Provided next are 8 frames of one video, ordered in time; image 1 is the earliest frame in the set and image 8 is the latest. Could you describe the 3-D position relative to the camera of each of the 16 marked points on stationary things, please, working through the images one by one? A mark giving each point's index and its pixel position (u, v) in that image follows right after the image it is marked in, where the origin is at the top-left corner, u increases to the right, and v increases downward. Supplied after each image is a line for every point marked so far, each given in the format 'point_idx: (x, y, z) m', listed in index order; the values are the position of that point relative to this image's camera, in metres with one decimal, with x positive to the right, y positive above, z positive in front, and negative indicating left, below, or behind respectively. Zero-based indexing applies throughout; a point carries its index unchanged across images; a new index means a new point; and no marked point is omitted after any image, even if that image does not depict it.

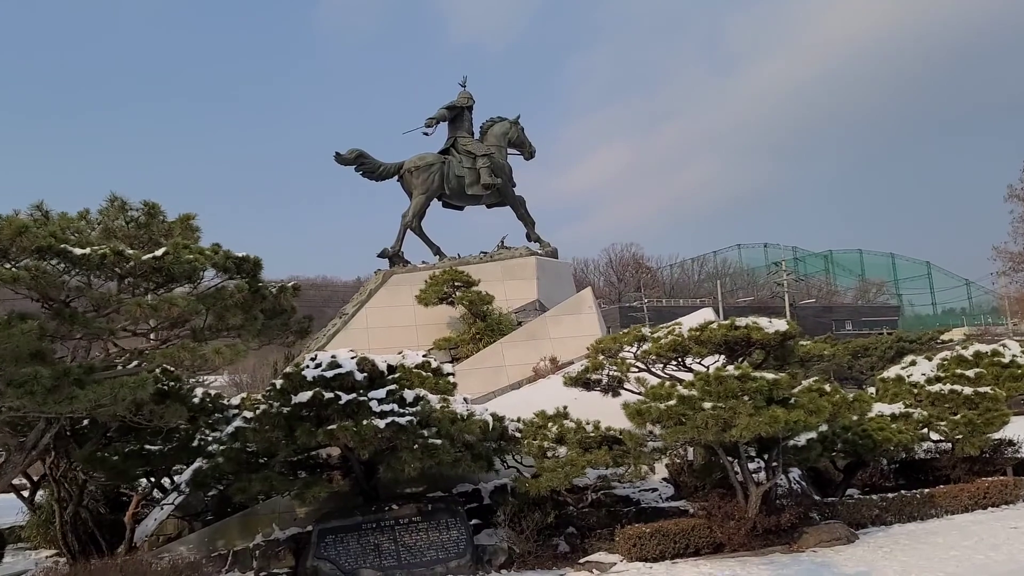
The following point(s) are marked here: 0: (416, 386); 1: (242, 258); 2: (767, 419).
0: (-0.9, -0.9, +7.6) m
1: (-1.7, +0.2, +5.4) m
2: (+2.0, -1.0, +6.6) m
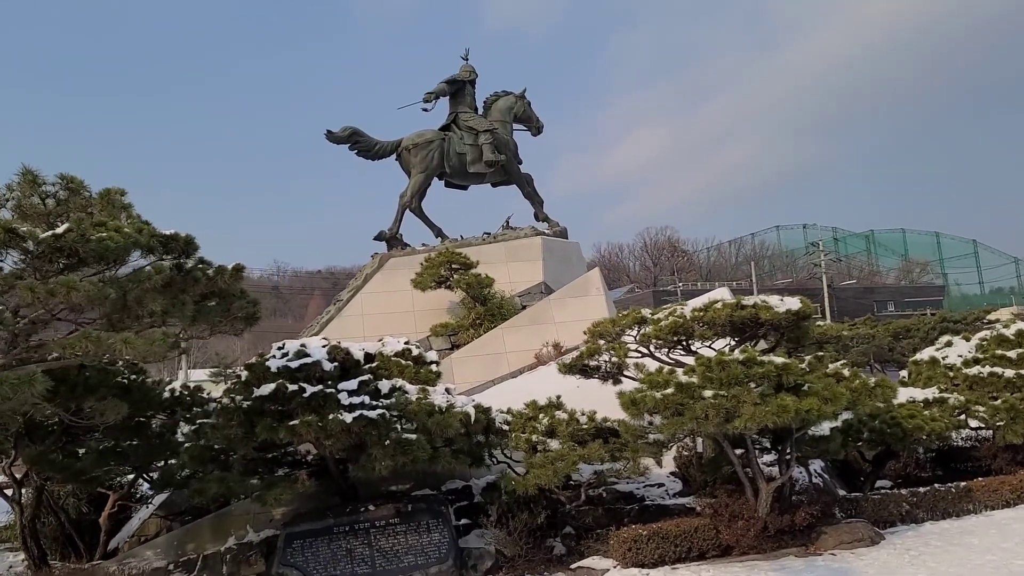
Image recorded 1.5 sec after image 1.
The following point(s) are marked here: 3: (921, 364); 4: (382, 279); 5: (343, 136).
0: (-1.0, -0.8, +7.0) m
1: (-2.0, +0.3, +4.8) m
2: (+1.8, -0.8, +5.9) m
3: (+4.9, -0.9, +10.0) m
4: (-1.7, +0.1, +11.0) m
5: (-2.3, +2.1, +11.3) m
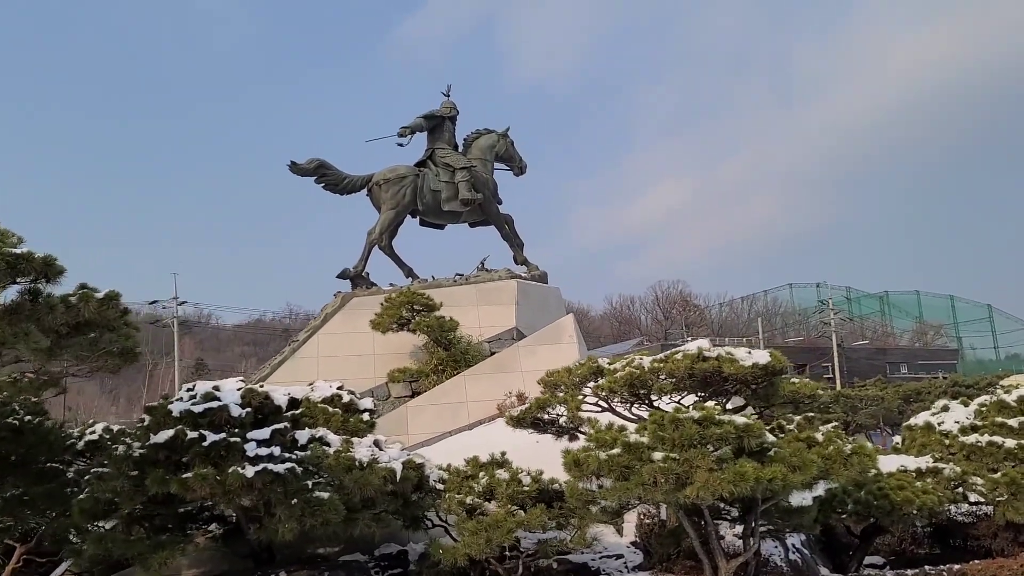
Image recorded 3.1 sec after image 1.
0: (-1.5, -1.0, +6.3) m
1: (-2.4, +0.2, +4.2) m
2: (+1.3, -1.2, +5.1) m
3: (+4.4, -1.6, +9.2) m
4: (-2.1, -0.4, +10.4) m
5: (-2.6, +1.6, +10.8) m
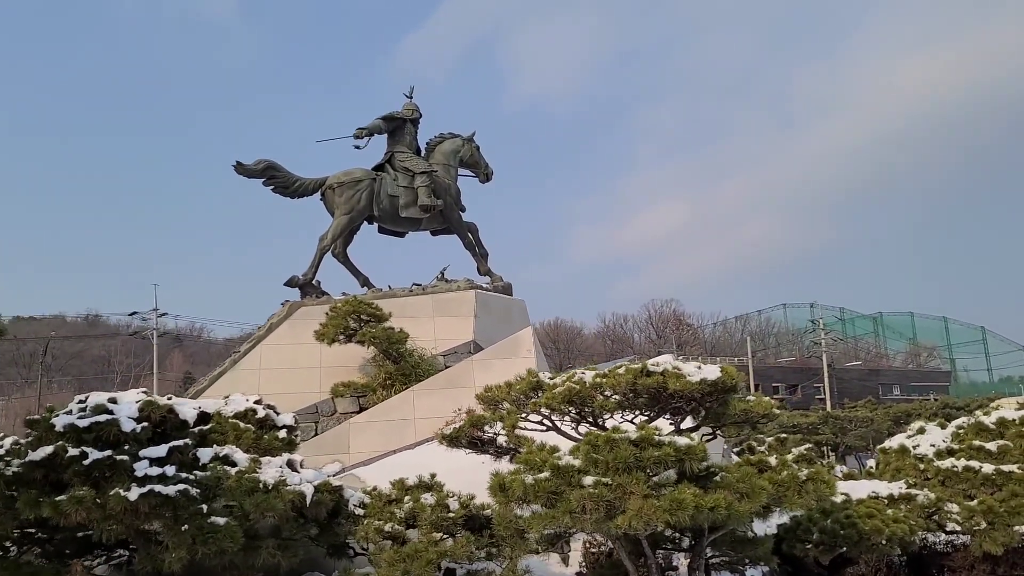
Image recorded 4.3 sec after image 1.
0: (-2.0, -1.1, +5.8) m
1: (-2.9, +0.2, +3.6) m
2: (+0.8, -1.2, +4.6) m
3: (+3.9, -1.7, +8.6) m
4: (-2.6, -0.5, +9.8) m
5: (-3.1, +1.5, +10.2) m
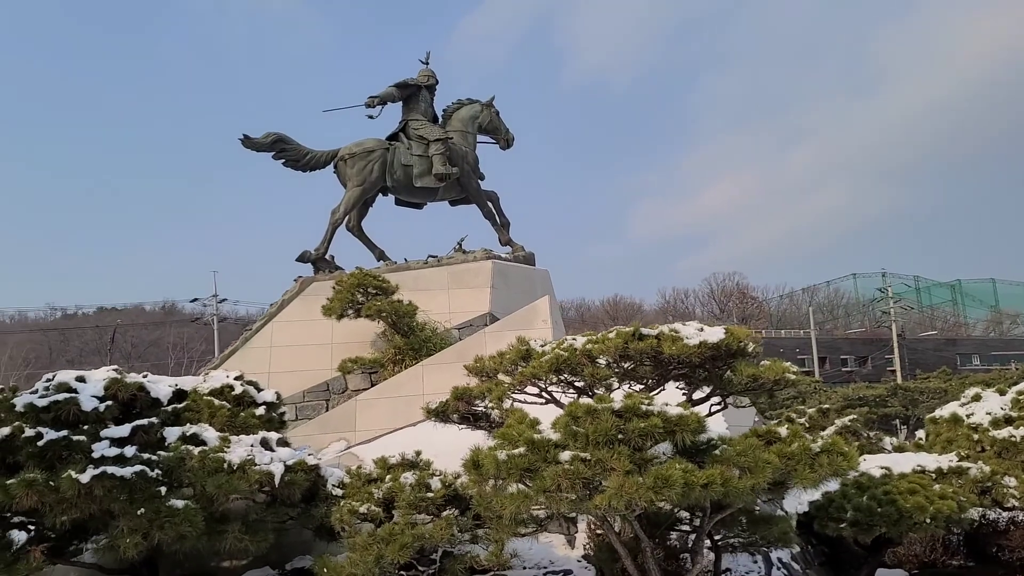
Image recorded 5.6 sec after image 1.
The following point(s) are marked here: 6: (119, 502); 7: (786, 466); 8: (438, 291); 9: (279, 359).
0: (-2.0, -0.9, +5.4) m
1: (-3.2, +0.3, +3.4) m
2: (+0.7, -0.9, +4.1) m
3: (+4.0, -1.3, +7.9) m
4: (-2.4, -0.2, +9.5) m
5: (-3.0, +1.7, +9.9) m
6: (-2.1, -1.2, +4.6) m
7: (+1.5, -0.9, +4.5) m
8: (-0.9, 0.0, +9.9) m
9: (-2.6, -0.8, +9.2) m
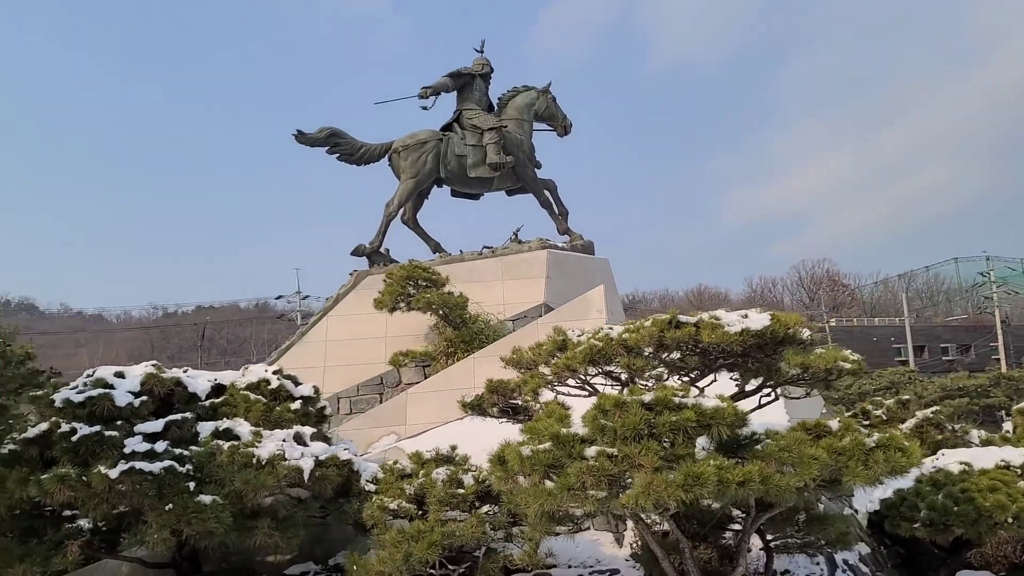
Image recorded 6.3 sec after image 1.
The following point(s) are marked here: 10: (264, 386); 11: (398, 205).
0: (-1.8, -0.8, +5.4) m
1: (-3.2, +0.3, +3.4) m
2: (+0.8, -0.9, +3.8) m
3: (+4.5, -1.1, +7.2) m
4: (-1.8, -0.1, +9.5) m
5: (-2.3, +1.8, +9.9) m
6: (-2.0, -1.1, +4.5) m
7: (+1.6, -0.9, +4.1) m
8: (-0.2, +0.1, +9.7) m
9: (-2.0, -0.7, +9.2) m
10: (-1.7, -0.7, +5.7) m
11: (-1.4, +1.0, +10.4) m
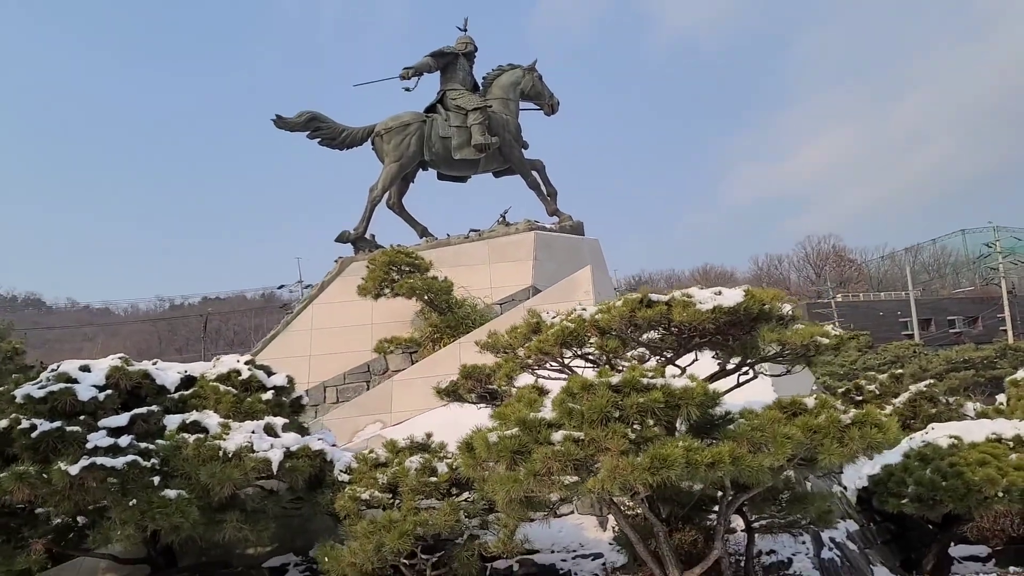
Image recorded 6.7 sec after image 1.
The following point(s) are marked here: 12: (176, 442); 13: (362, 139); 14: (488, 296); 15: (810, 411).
0: (-2.0, -0.8, +5.3) m
1: (-3.4, +0.3, +3.3) m
2: (+0.6, -0.8, +3.6) m
3: (+4.4, -0.8, +7.1) m
4: (-2.0, 0.0, +9.4) m
5: (-2.5, +1.9, +9.8) m
6: (-2.1, -1.1, +4.4) m
7: (+1.4, -0.7, +4.0) m
8: (-0.4, +0.3, +9.6) m
9: (-2.1, -0.6, +9.1) m
10: (-1.9, -0.6, +5.6) m
11: (-1.6, +1.2, +10.2) m
12: (-1.9, -0.9, +4.8) m
13: (-1.8, +1.8, +10.2) m
14: (-0.3, -0.1, +9.4) m
15: (+1.5, -0.6, +4.1) m
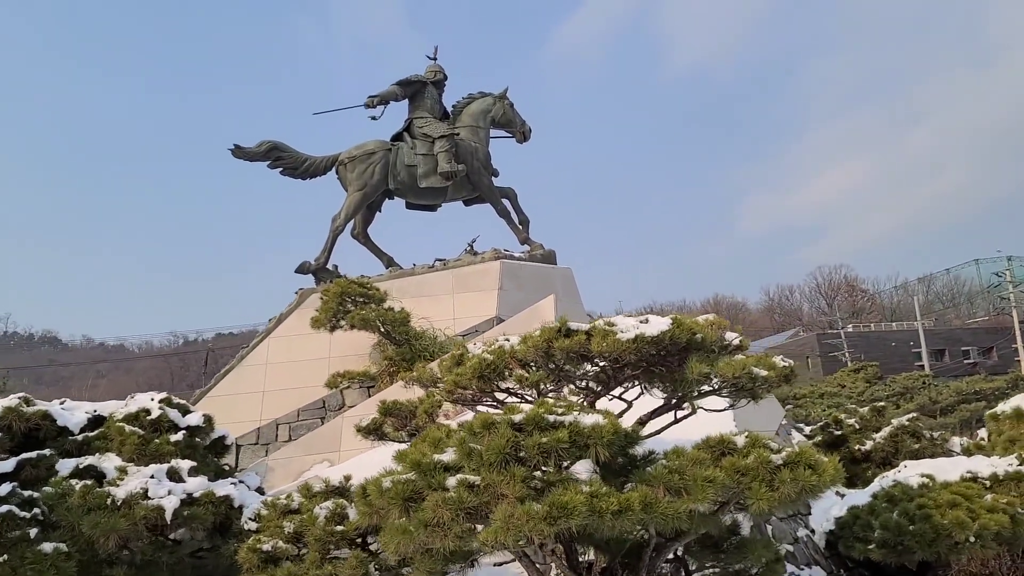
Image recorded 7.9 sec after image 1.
0: (-2.4, -1.0, +4.9) m
1: (-3.8, +0.2, +3.0) m
2: (+0.1, -0.9, +3.3) m
3: (+3.9, -1.0, +6.7) m
4: (-2.3, -0.4, +9.0) m
5: (-2.9, +1.6, +9.5) m
6: (-2.6, -1.2, +4.1) m
7: (+1.0, -0.8, +3.6) m
8: (-0.8, -0.1, +9.2) m
9: (-2.5, -0.9, +8.7) m
10: (-2.3, -0.8, +5.2) m
11: (-2.0, +0.8, +9.9) m
12: (-2.4, -1.1, +4.4) m
13: (-2.2, +1.4, +9.9) m
14: (-0.6, -0.4, +9.0) m
15: (+1.0, -0.7, +3.7) m
